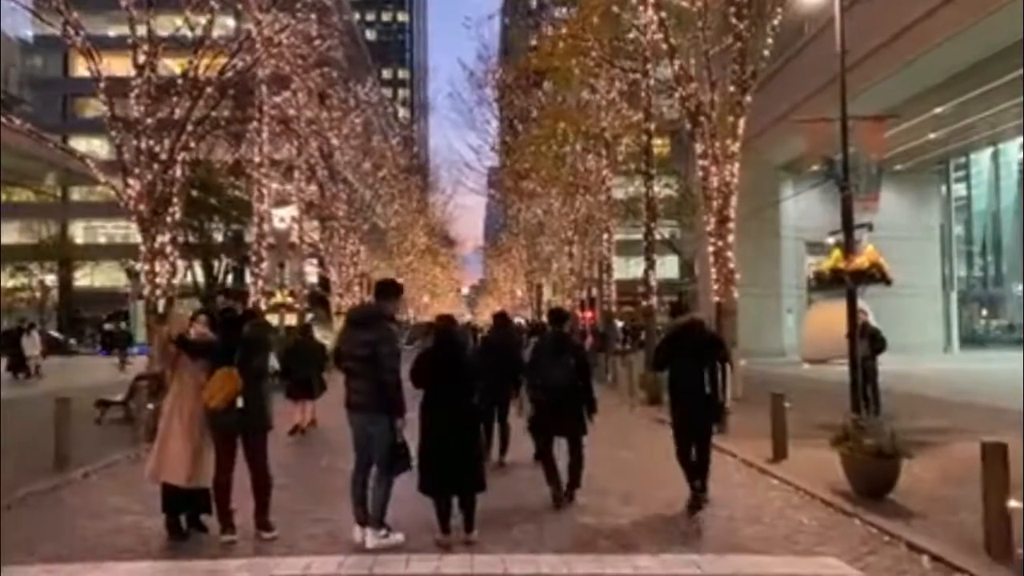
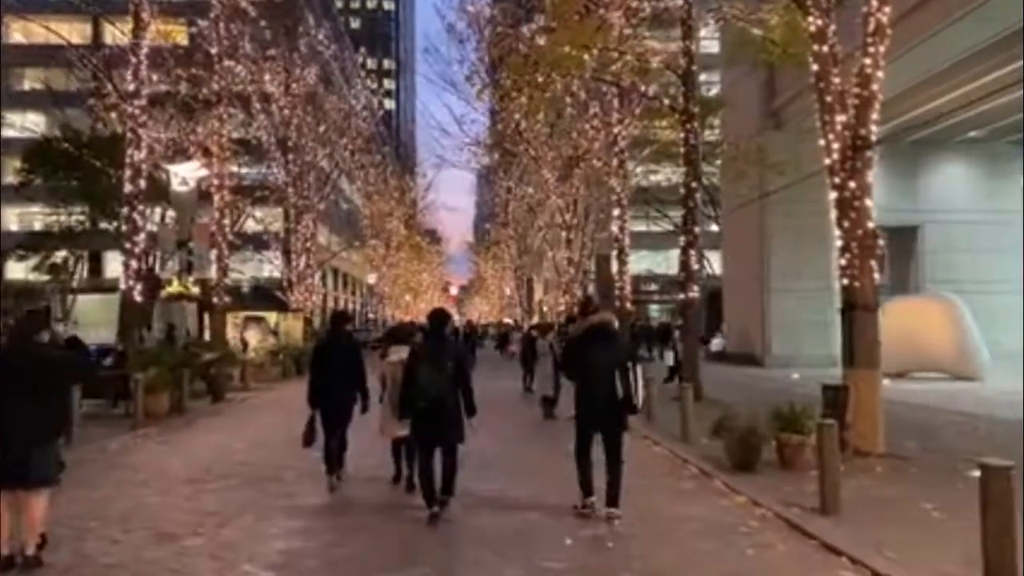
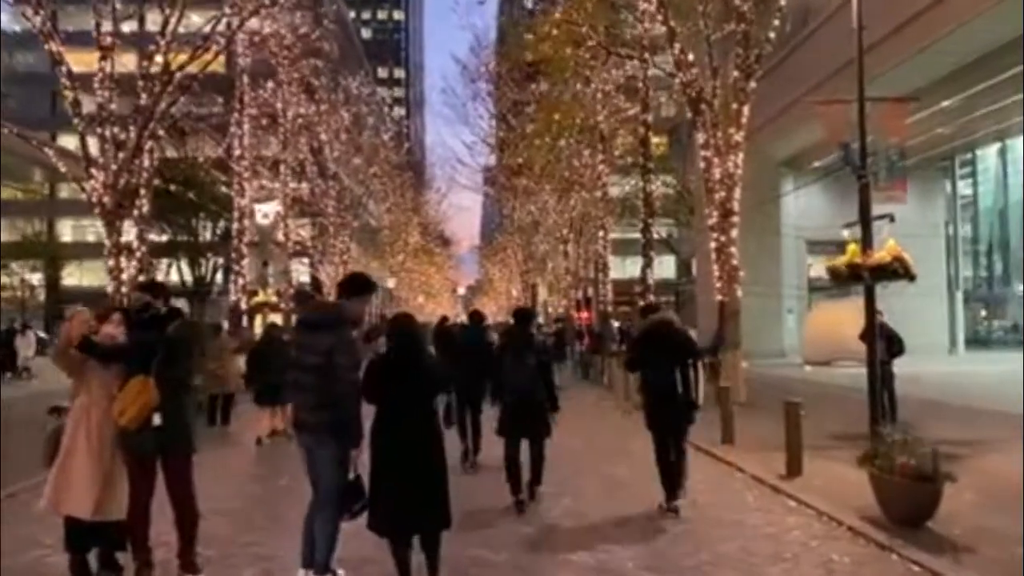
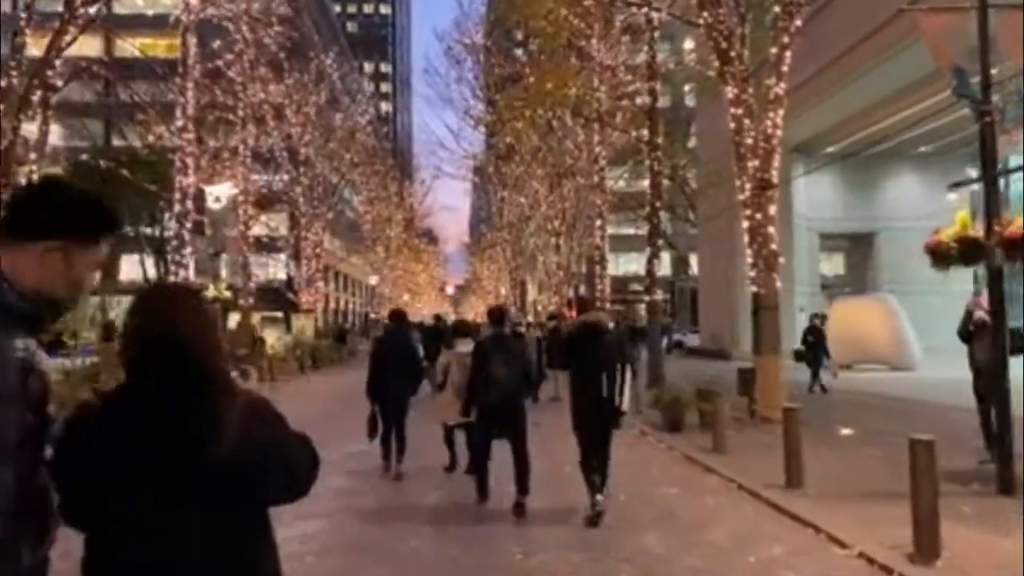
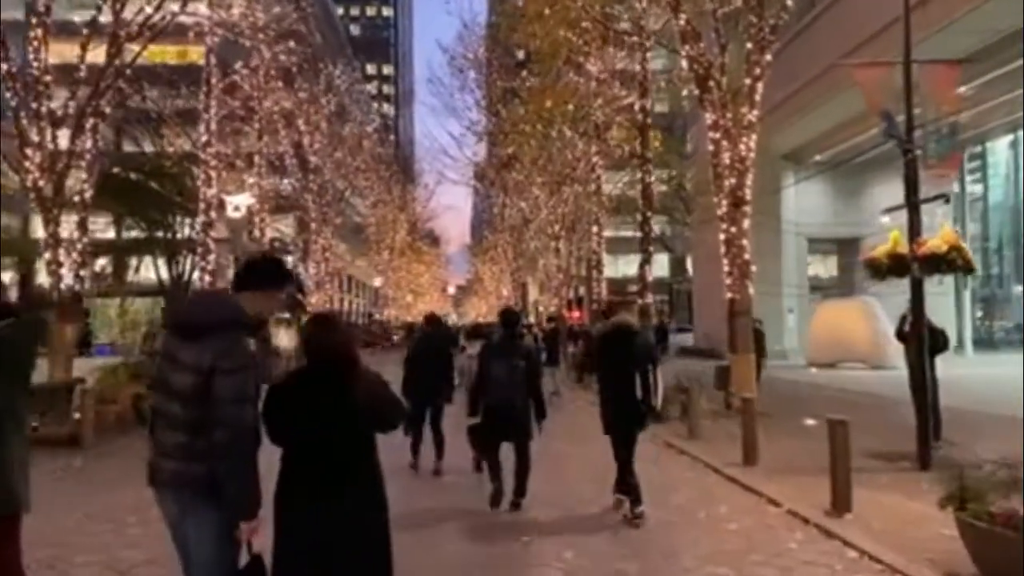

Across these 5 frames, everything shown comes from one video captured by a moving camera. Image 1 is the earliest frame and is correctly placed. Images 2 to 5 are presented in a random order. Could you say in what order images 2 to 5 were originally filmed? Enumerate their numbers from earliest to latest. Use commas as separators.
3, 5, 4, 2
